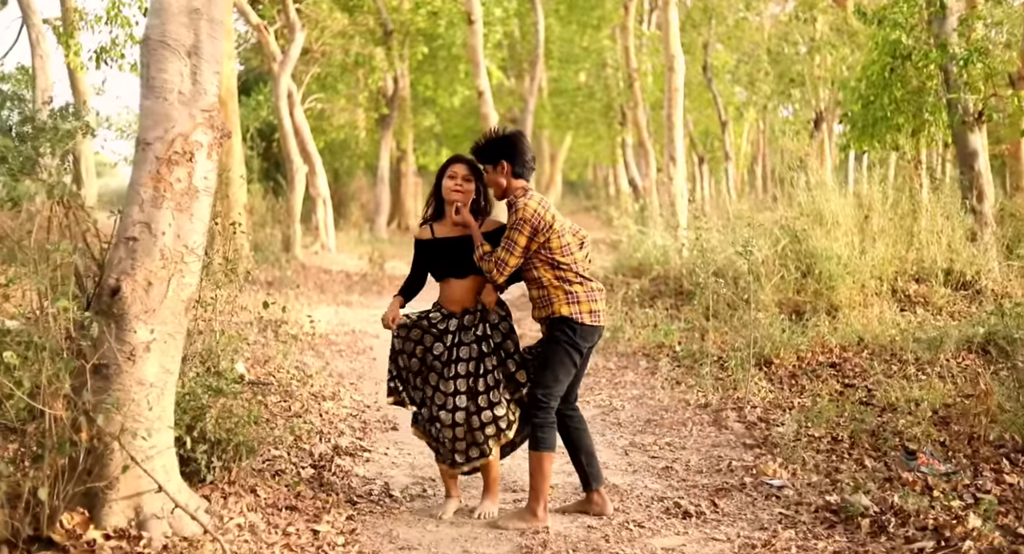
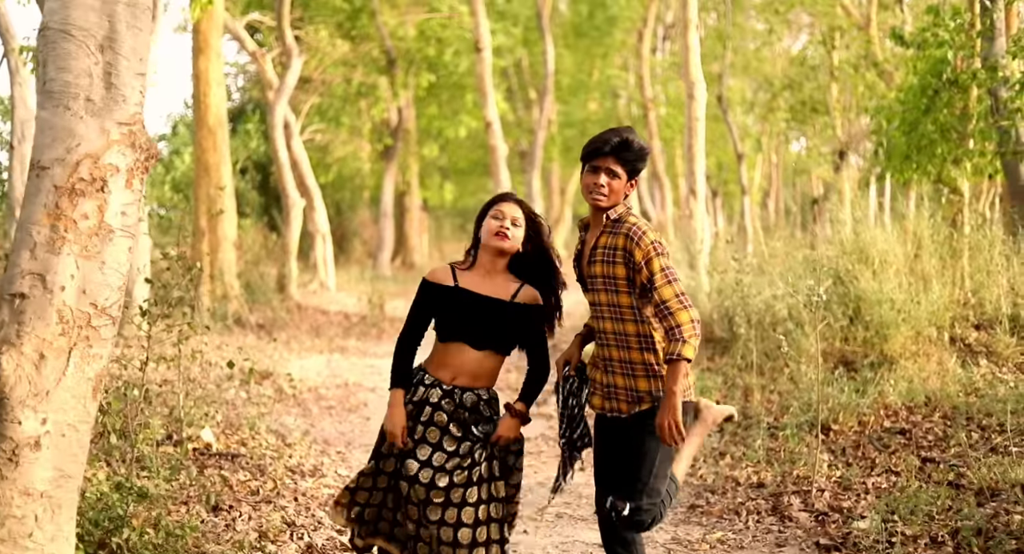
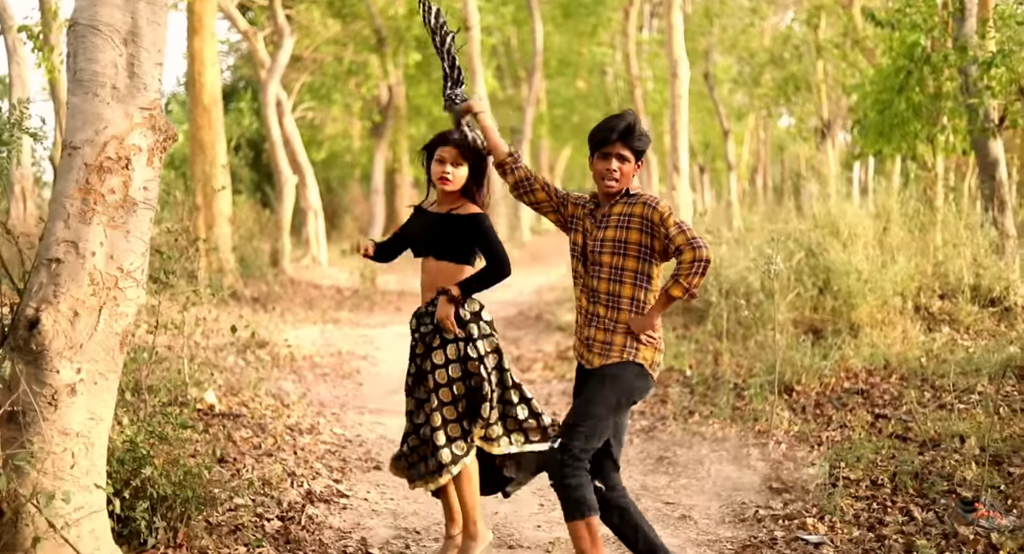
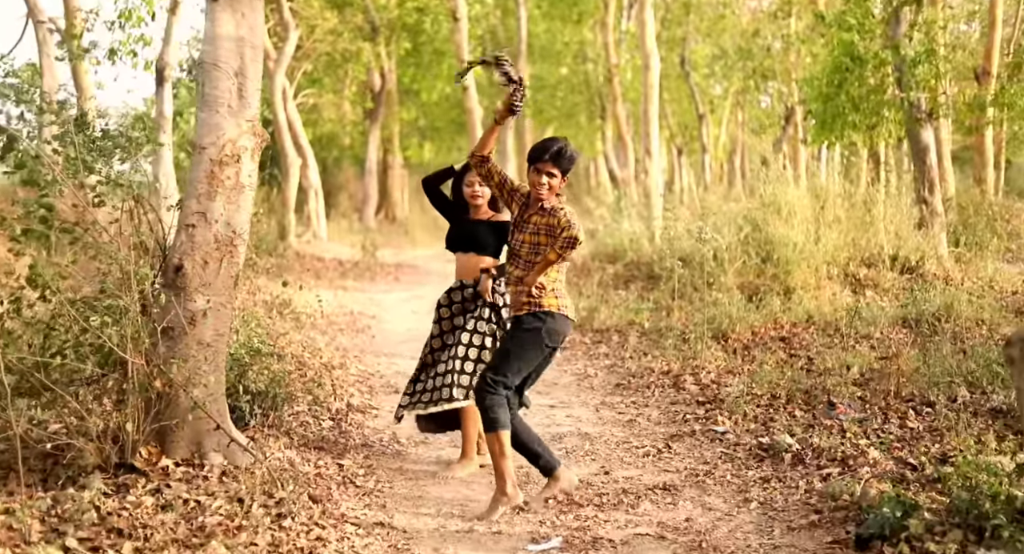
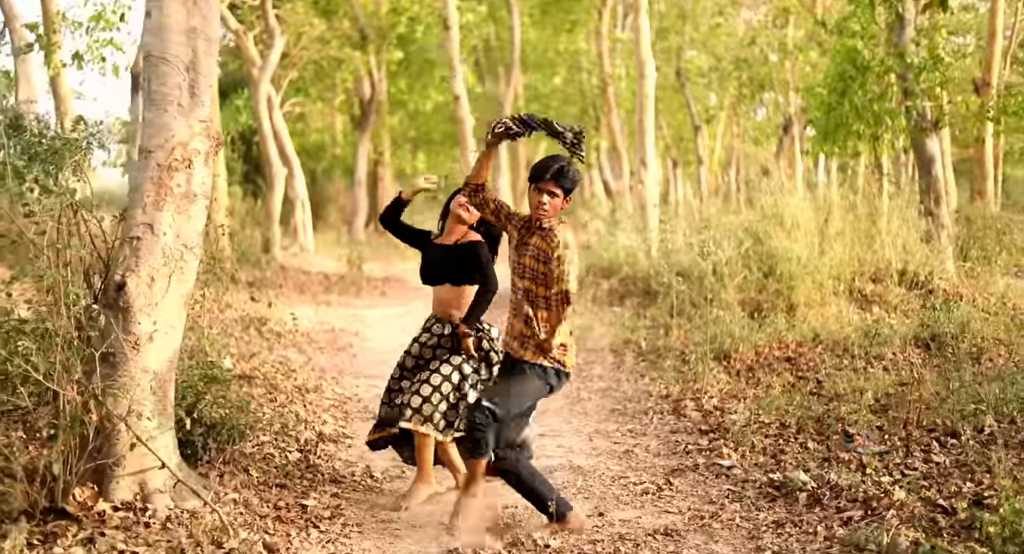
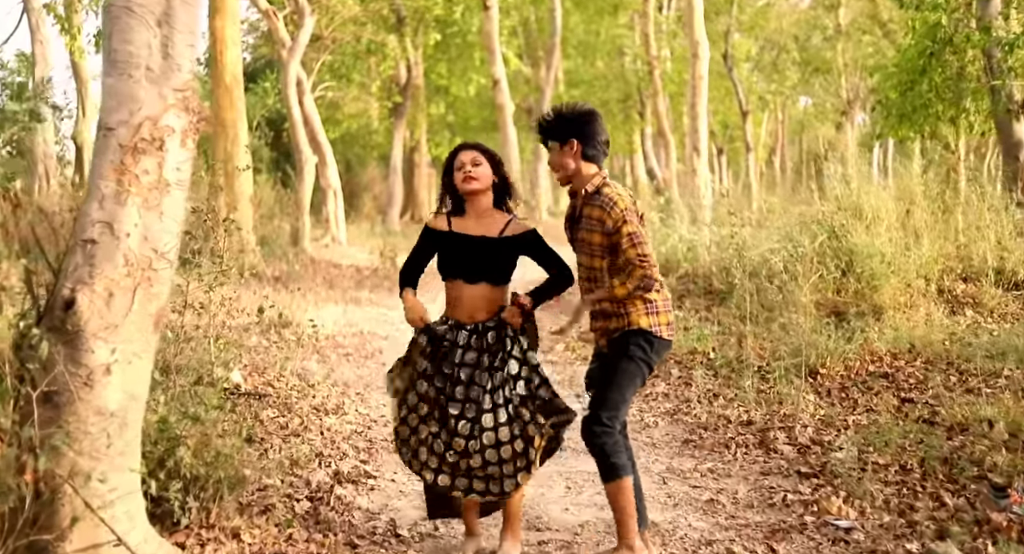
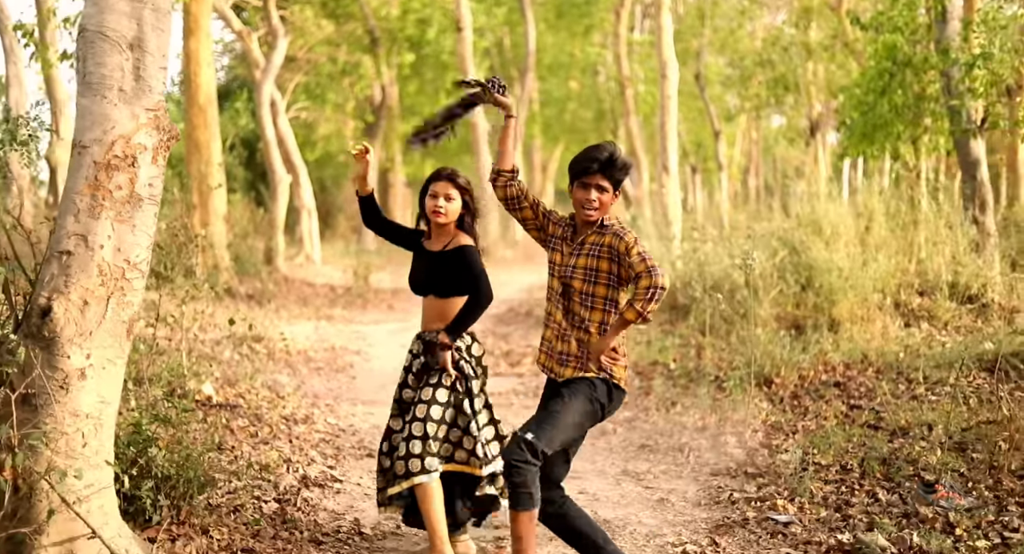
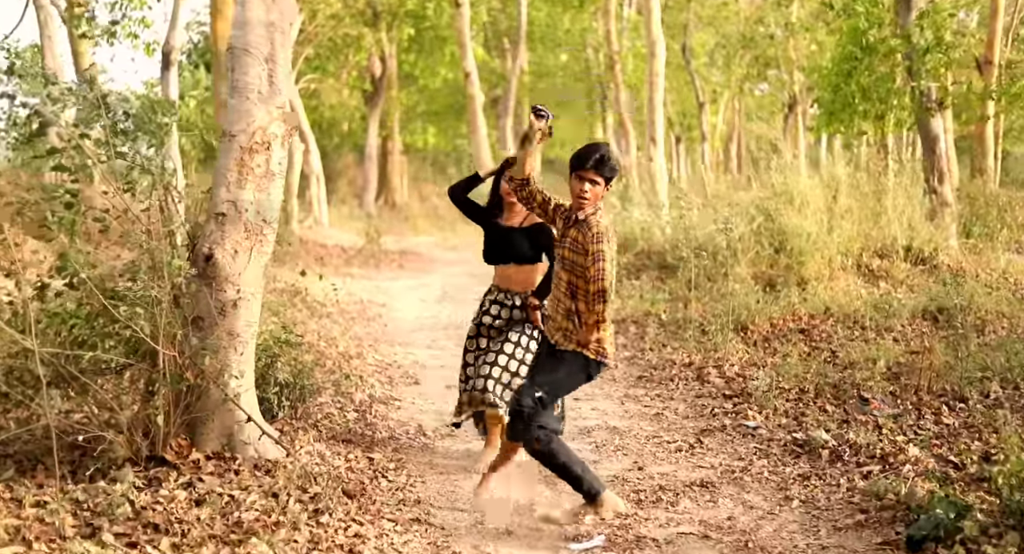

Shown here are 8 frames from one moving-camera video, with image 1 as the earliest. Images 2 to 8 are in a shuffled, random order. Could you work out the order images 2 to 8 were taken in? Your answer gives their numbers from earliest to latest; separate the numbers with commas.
6, 2, 3, 7, 5, 4, 8
